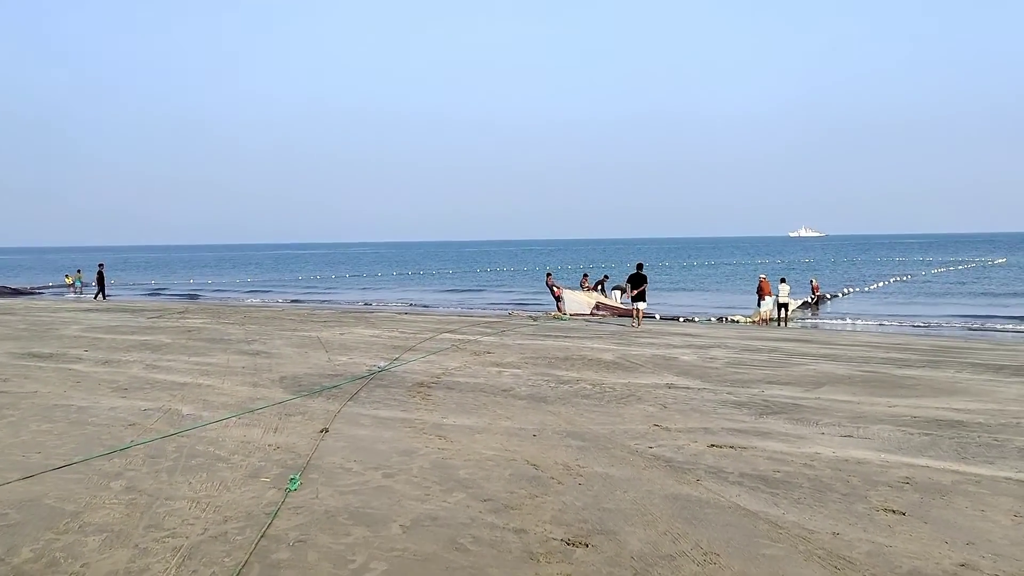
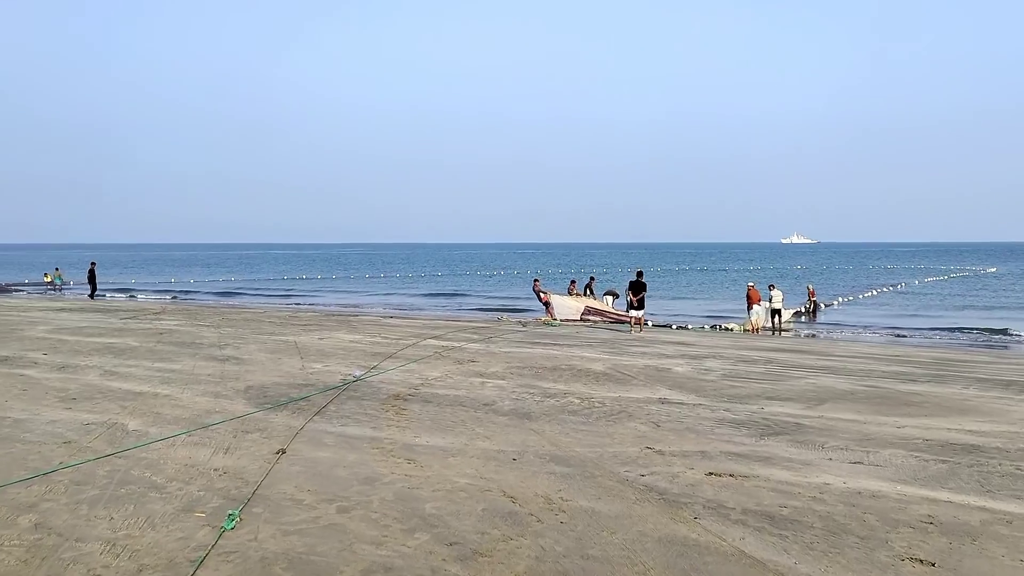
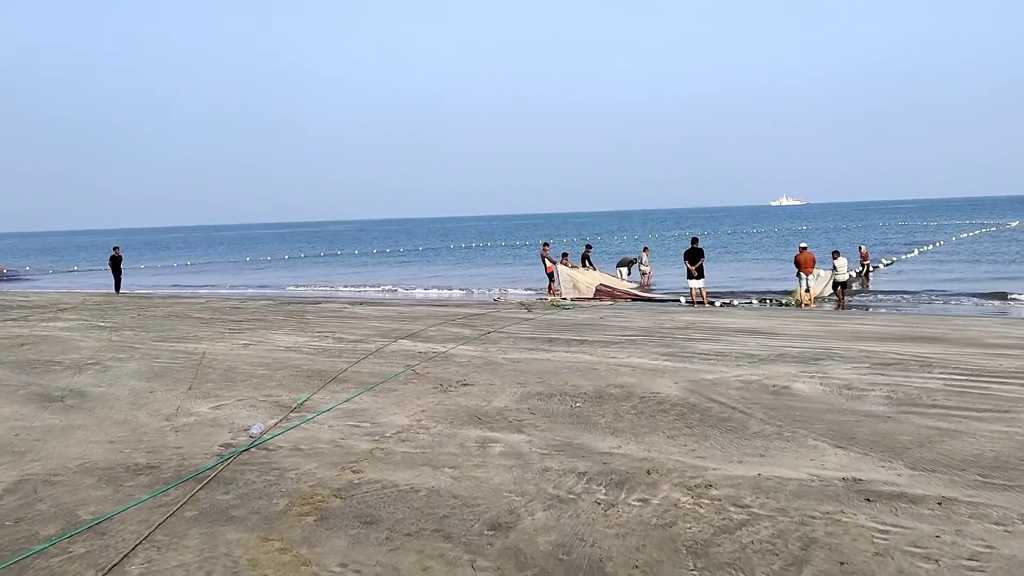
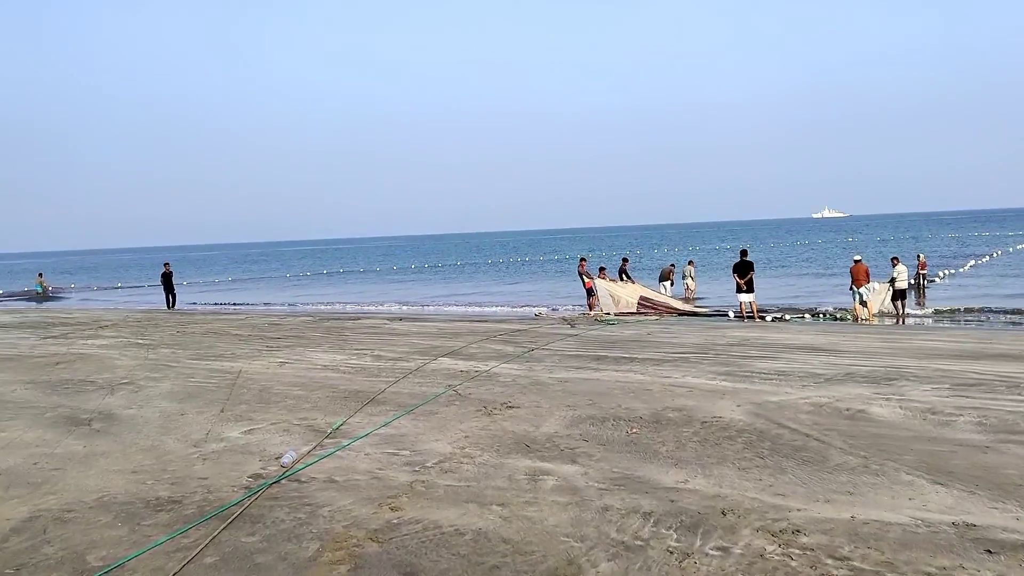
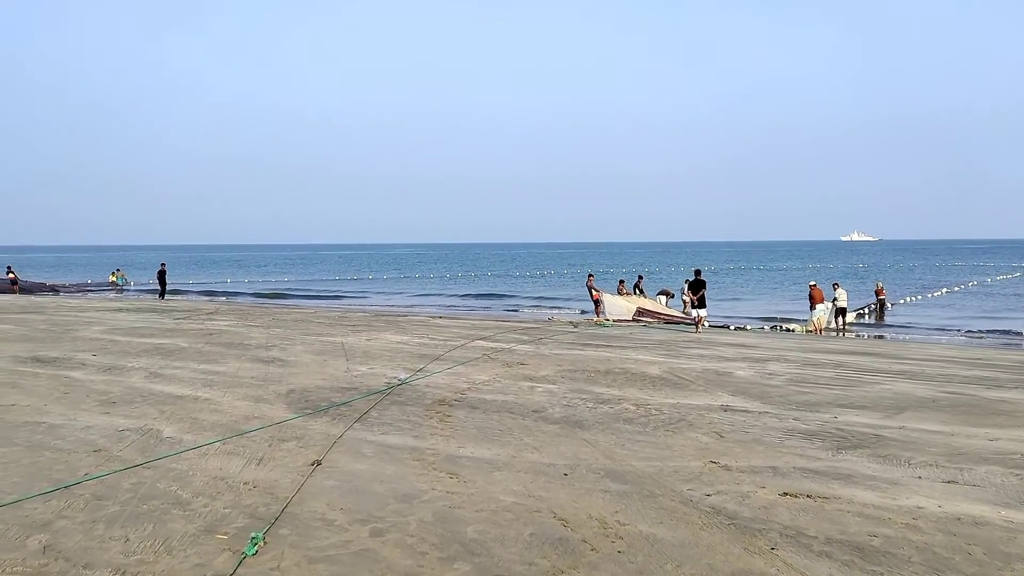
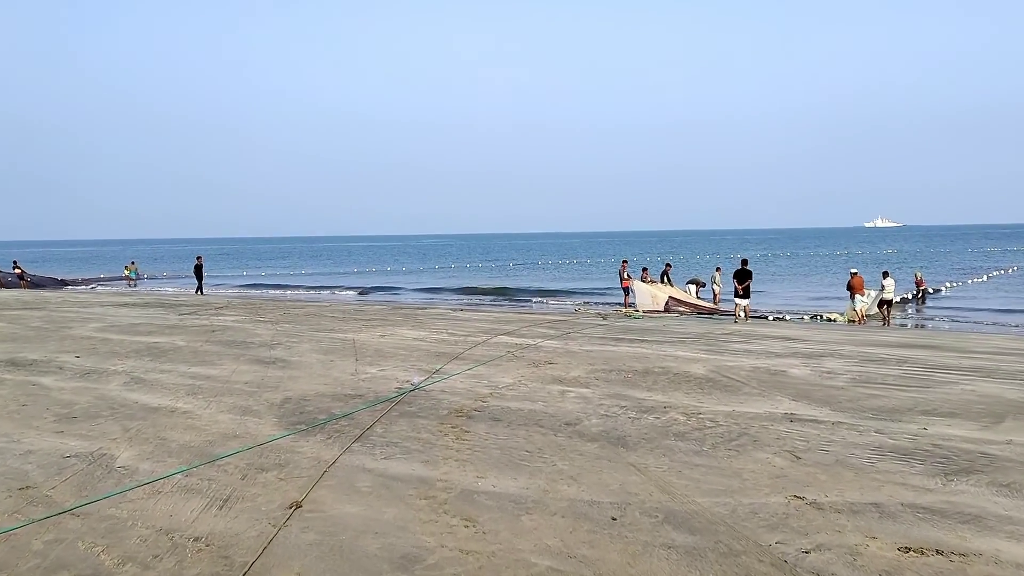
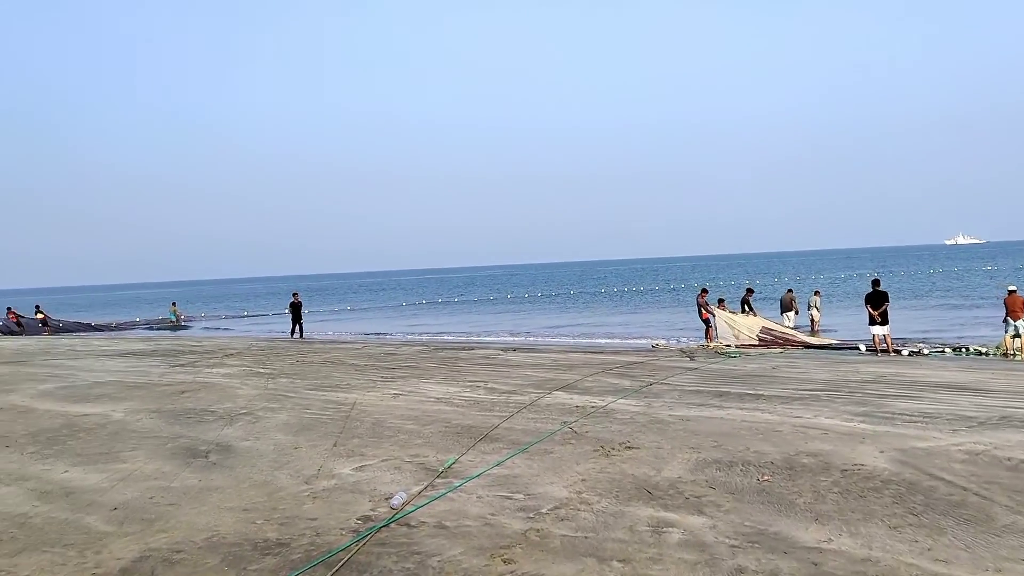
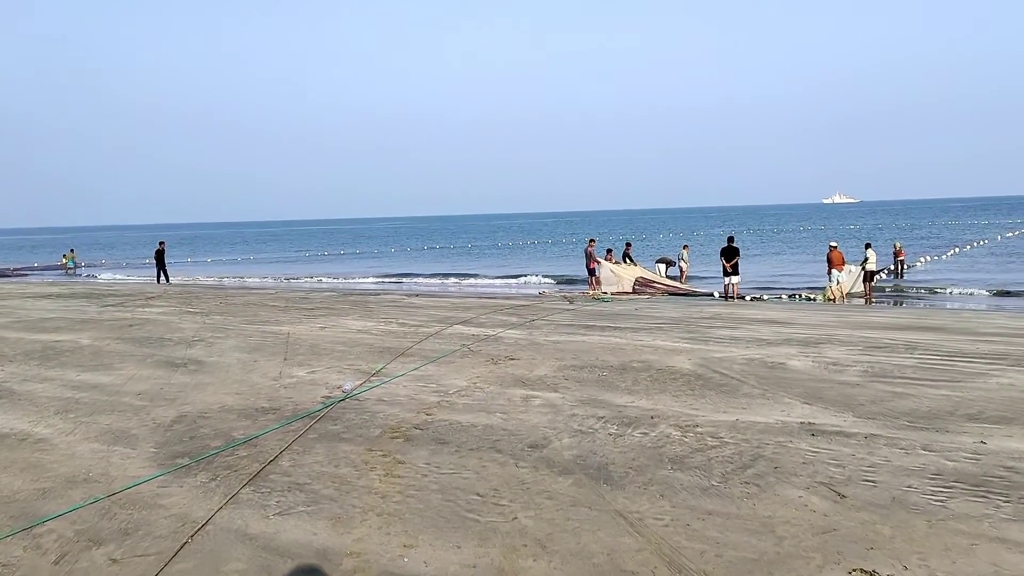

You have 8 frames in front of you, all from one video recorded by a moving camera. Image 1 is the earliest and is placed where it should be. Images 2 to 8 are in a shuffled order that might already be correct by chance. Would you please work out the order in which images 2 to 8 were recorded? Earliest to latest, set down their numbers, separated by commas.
2, 5, 6, 8, 3, 4, 7
